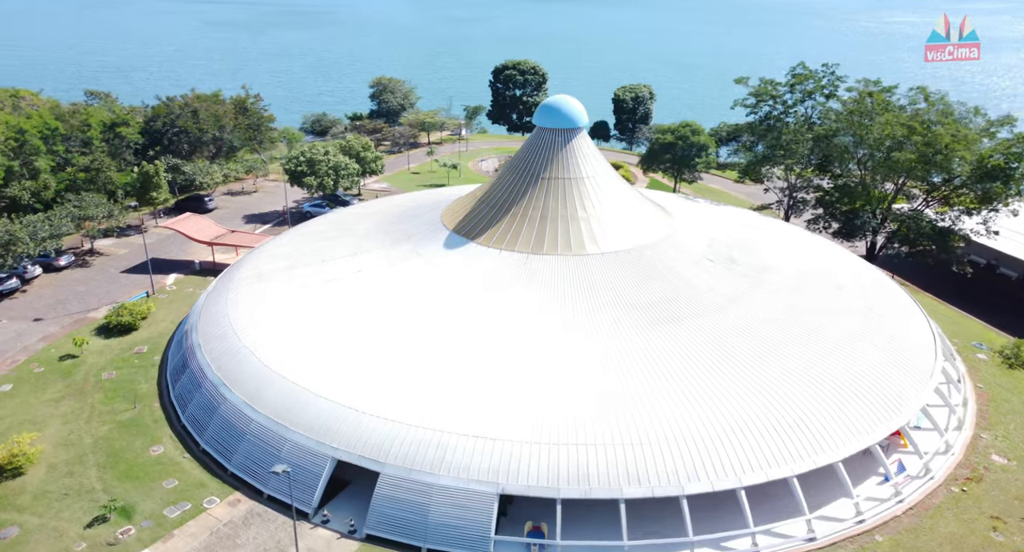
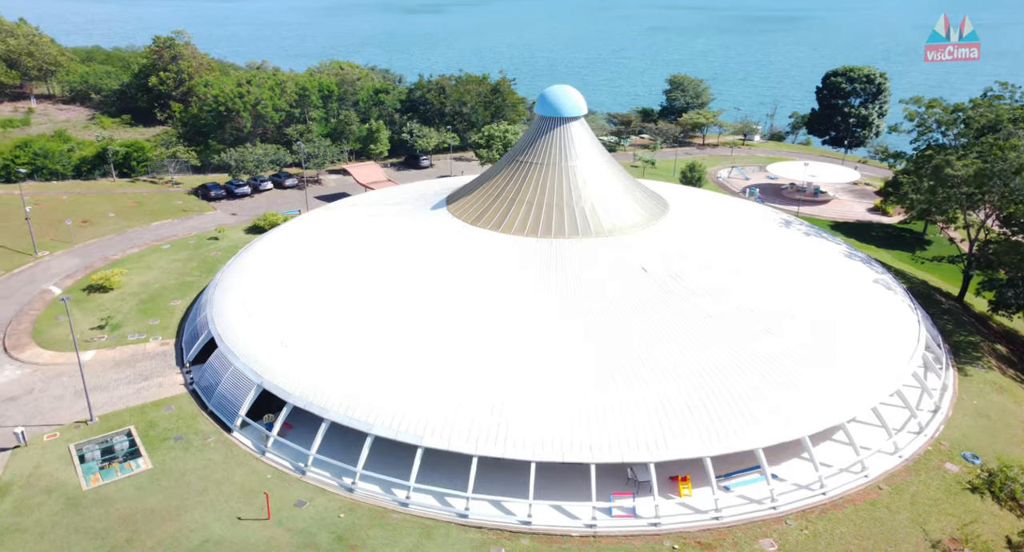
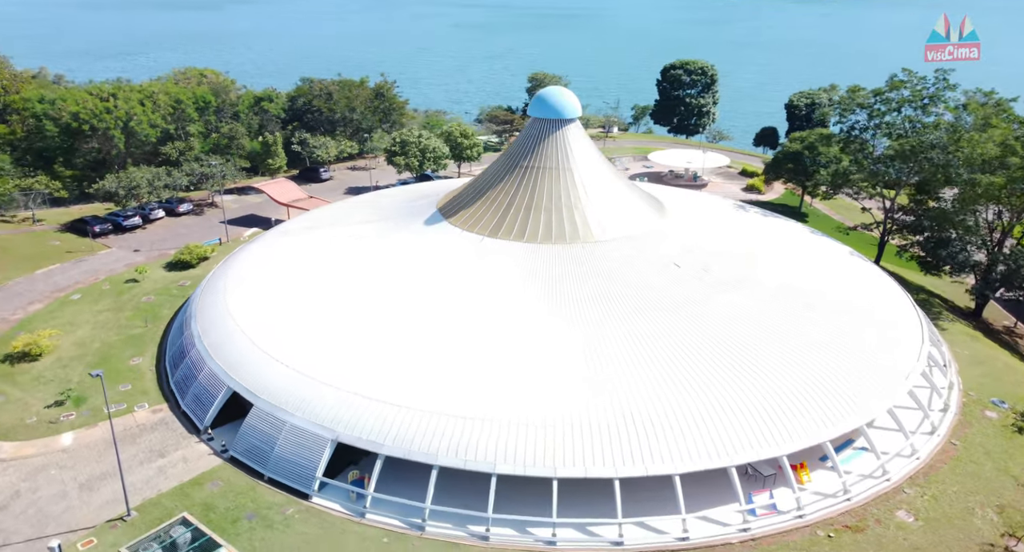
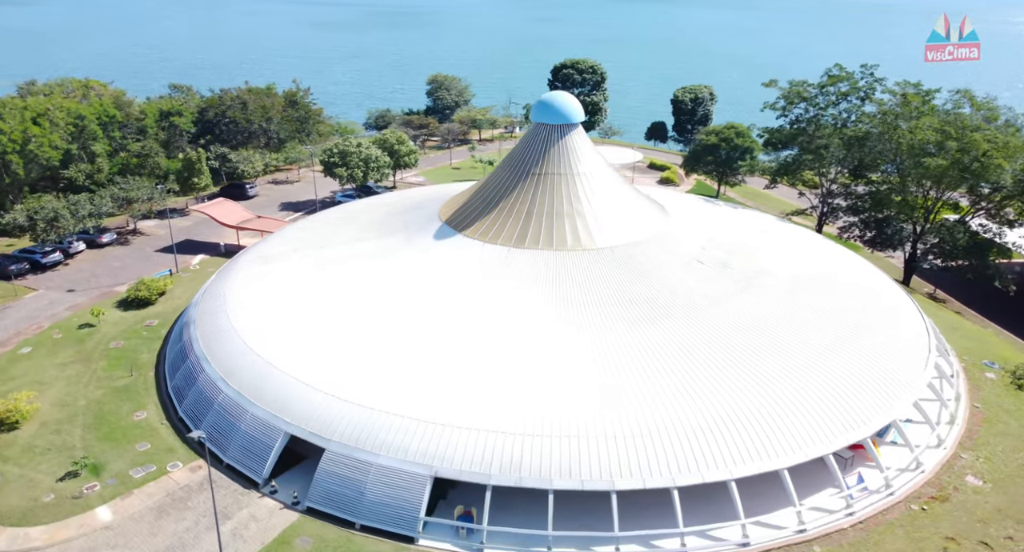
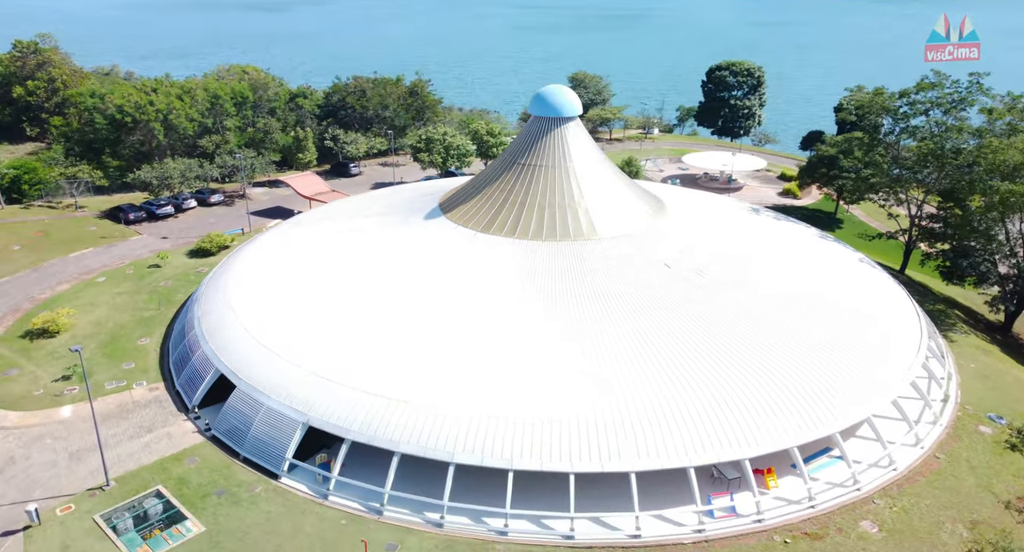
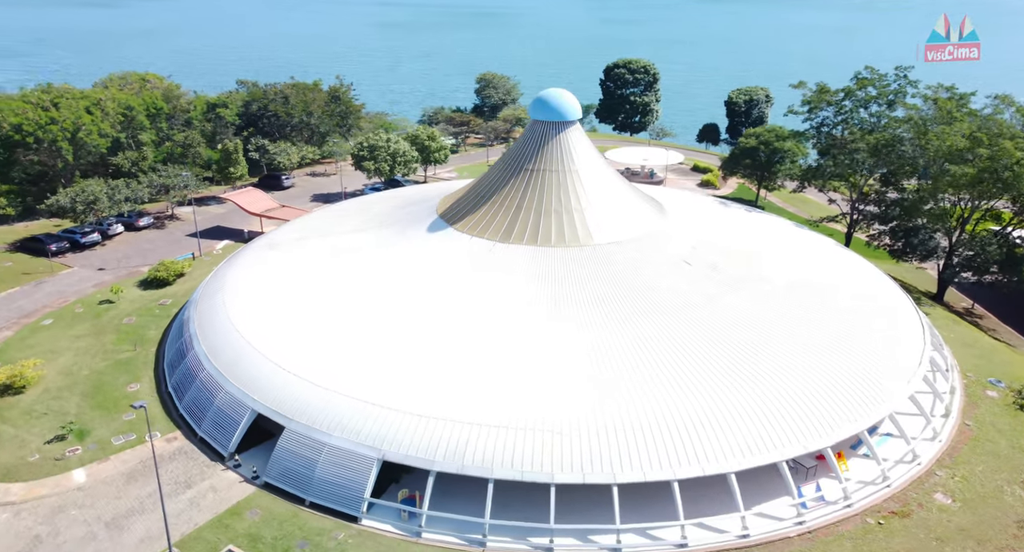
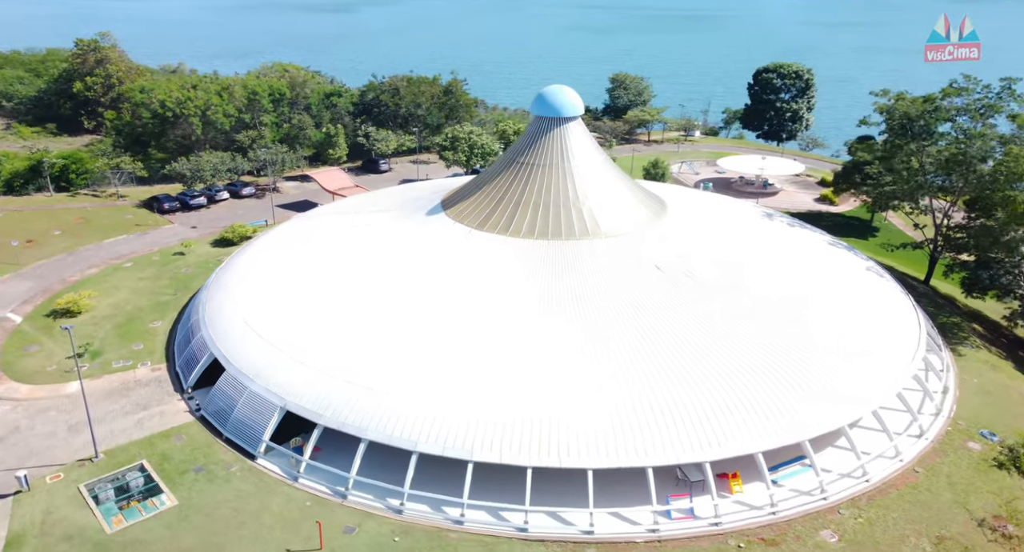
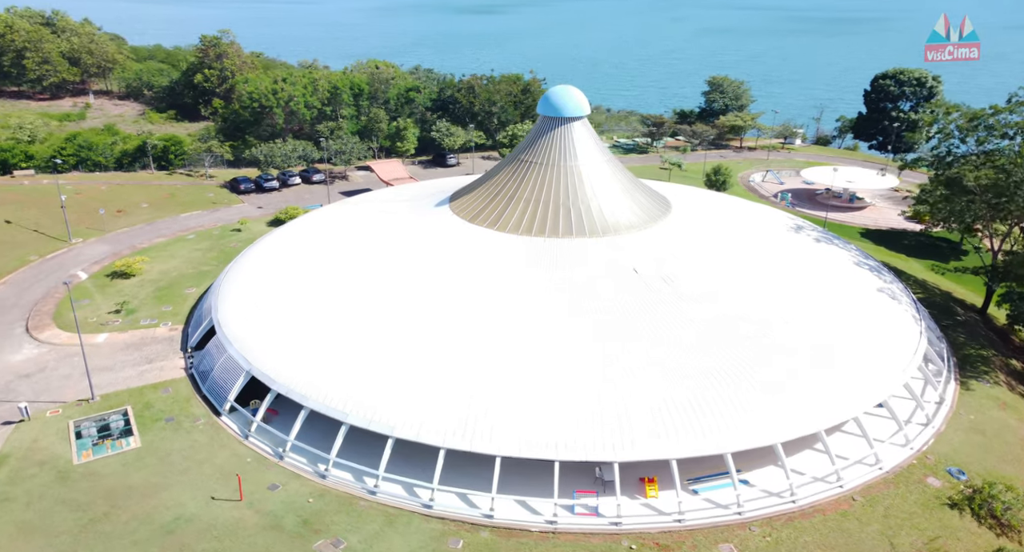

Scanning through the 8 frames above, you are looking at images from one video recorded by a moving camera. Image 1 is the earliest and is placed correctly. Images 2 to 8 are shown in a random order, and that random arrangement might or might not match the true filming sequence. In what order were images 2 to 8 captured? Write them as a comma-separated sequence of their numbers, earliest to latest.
4, 6, 3, 5, 7, 2, 8
